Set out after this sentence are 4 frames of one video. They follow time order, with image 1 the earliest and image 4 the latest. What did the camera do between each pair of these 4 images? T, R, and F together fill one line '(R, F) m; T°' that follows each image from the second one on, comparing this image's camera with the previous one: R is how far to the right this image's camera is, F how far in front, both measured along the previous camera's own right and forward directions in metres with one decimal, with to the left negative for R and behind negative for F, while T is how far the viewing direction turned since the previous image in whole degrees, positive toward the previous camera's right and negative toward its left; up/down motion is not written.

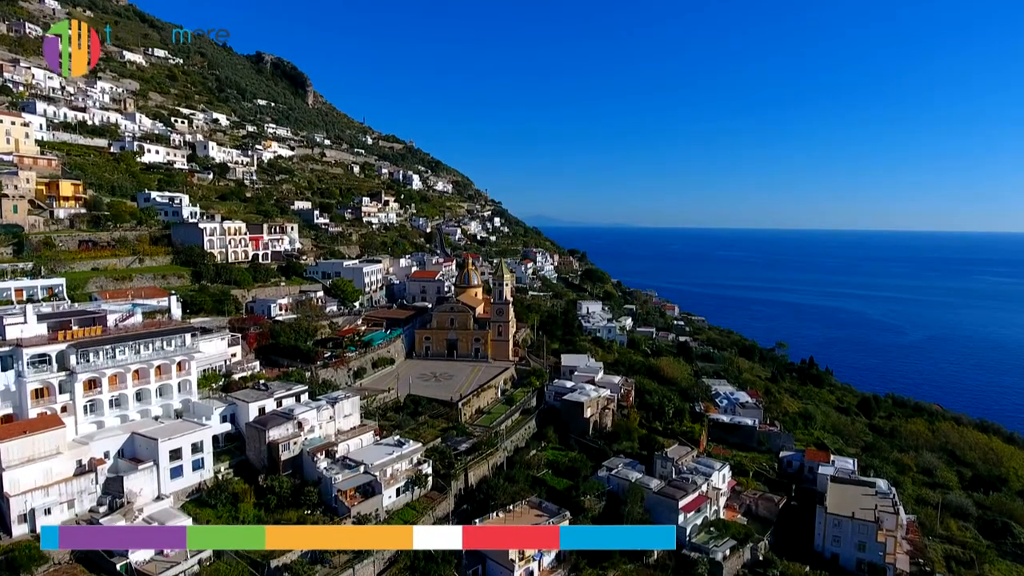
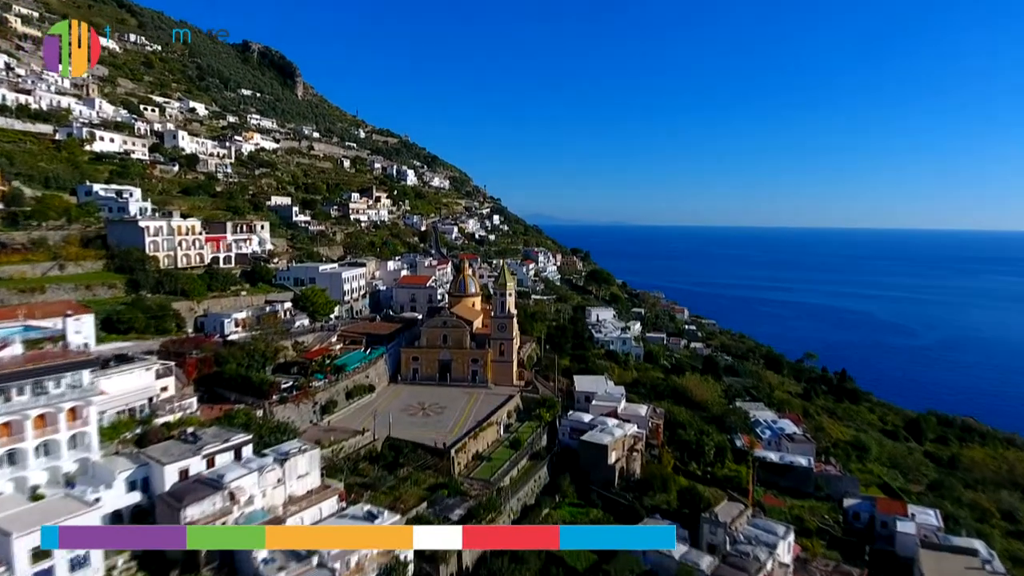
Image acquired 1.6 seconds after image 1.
(-0.4, +6.3) m; 0°
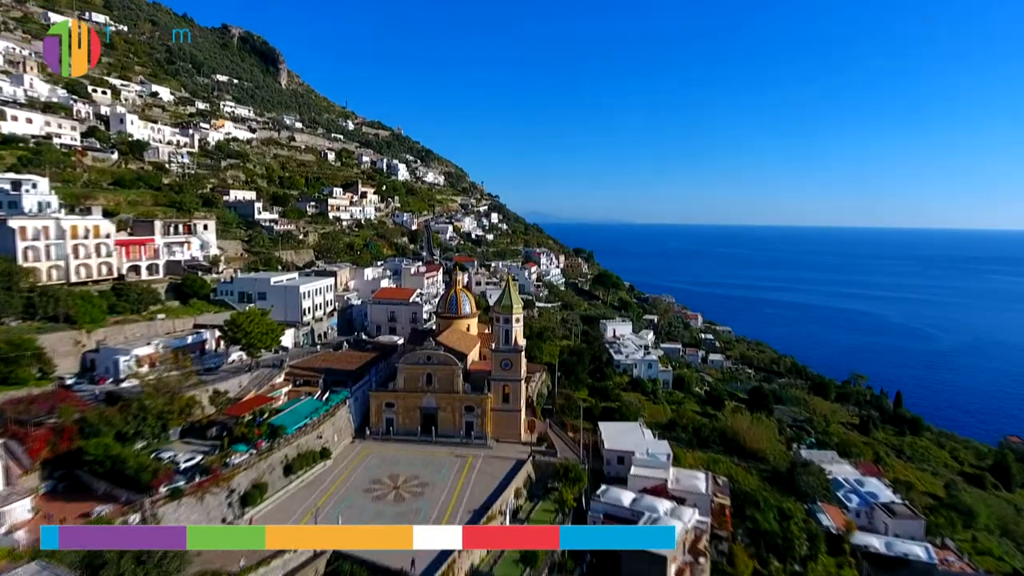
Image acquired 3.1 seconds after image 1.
(-0.5, +8.4) m; 0°
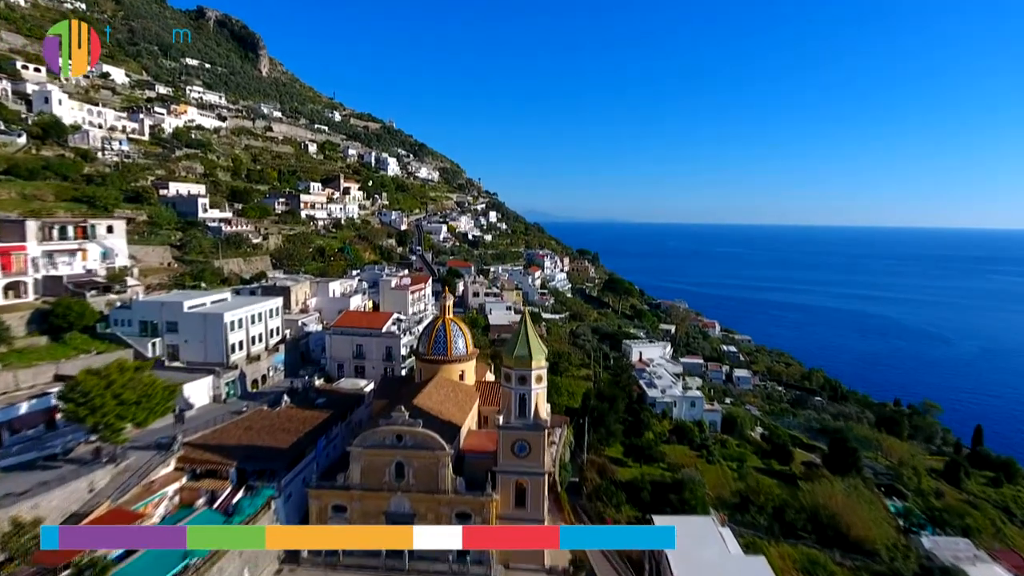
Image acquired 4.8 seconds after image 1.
(-0.6, +8.7) m; 0°
